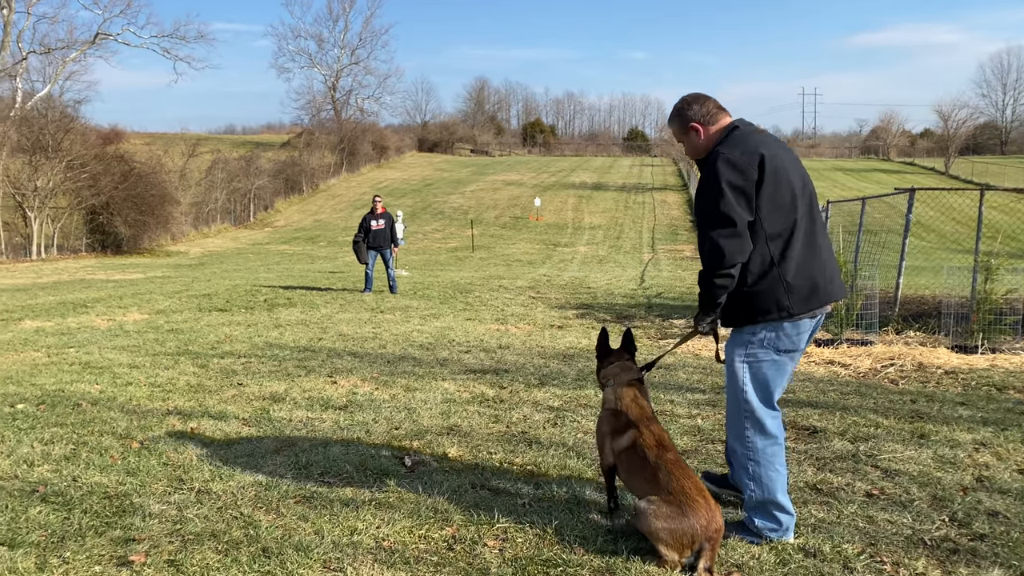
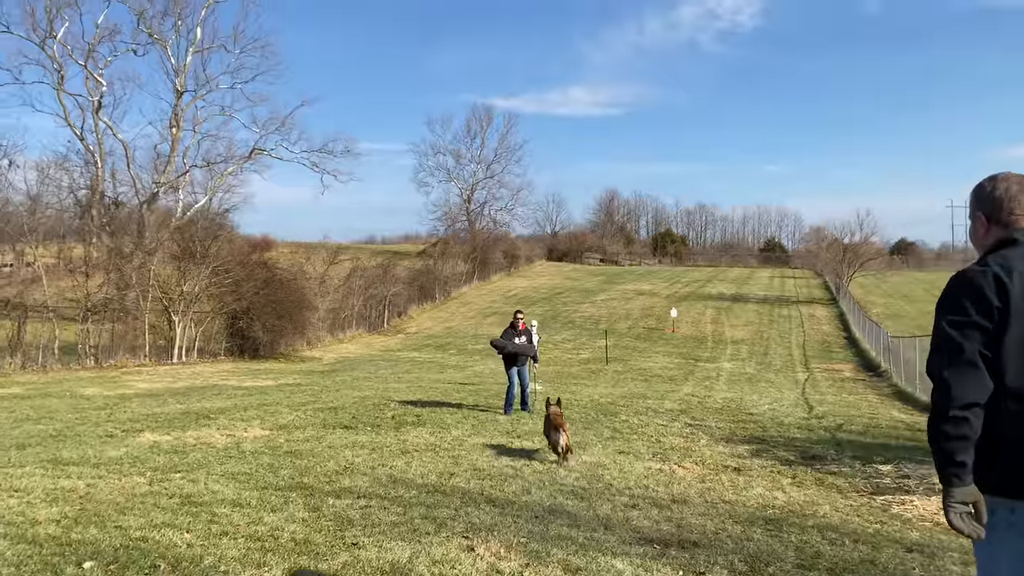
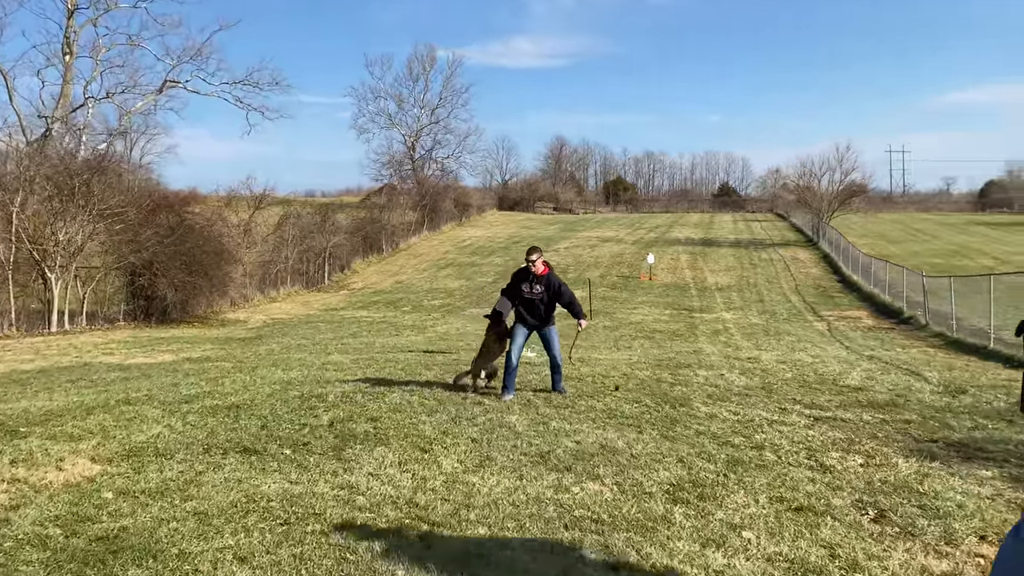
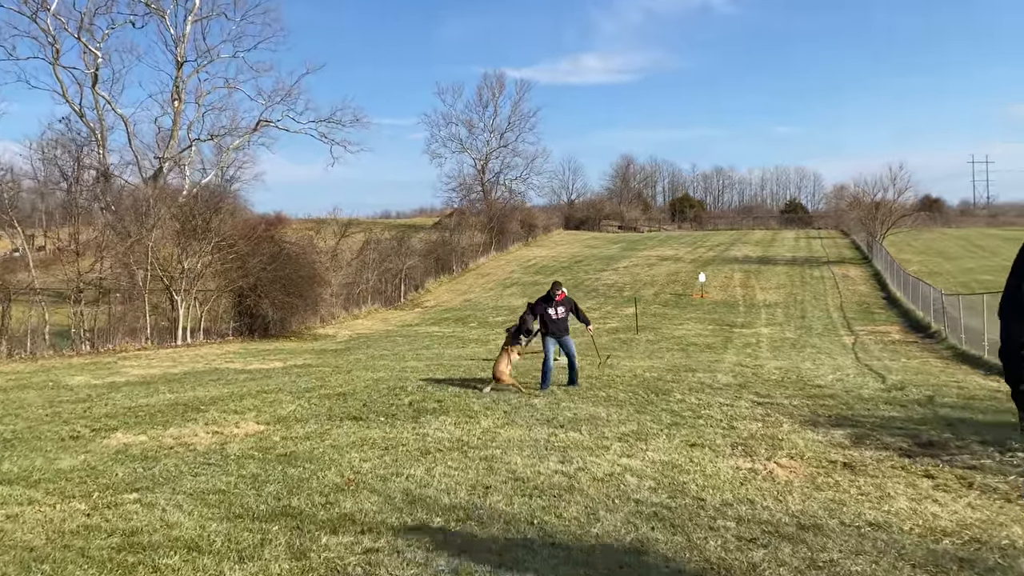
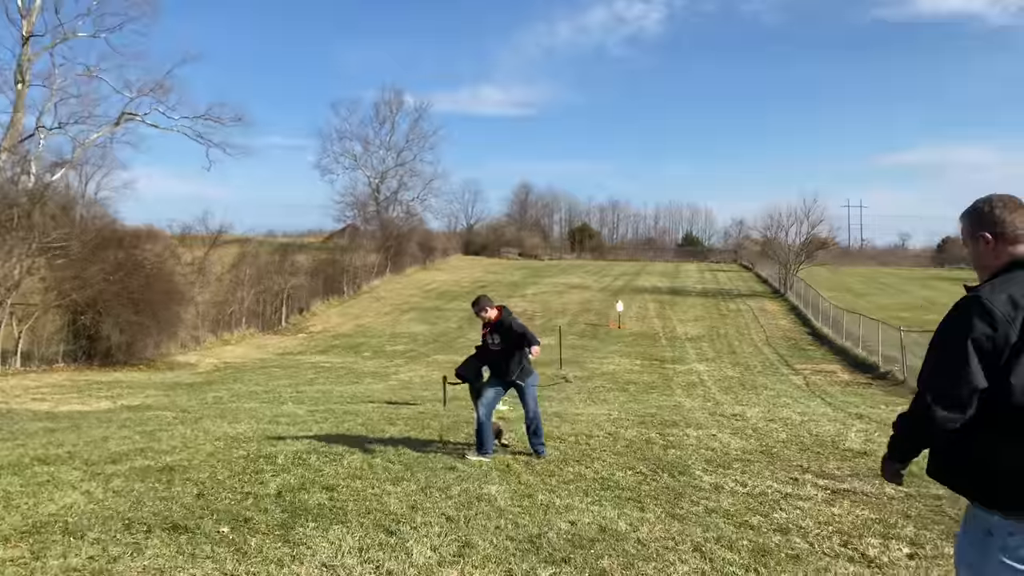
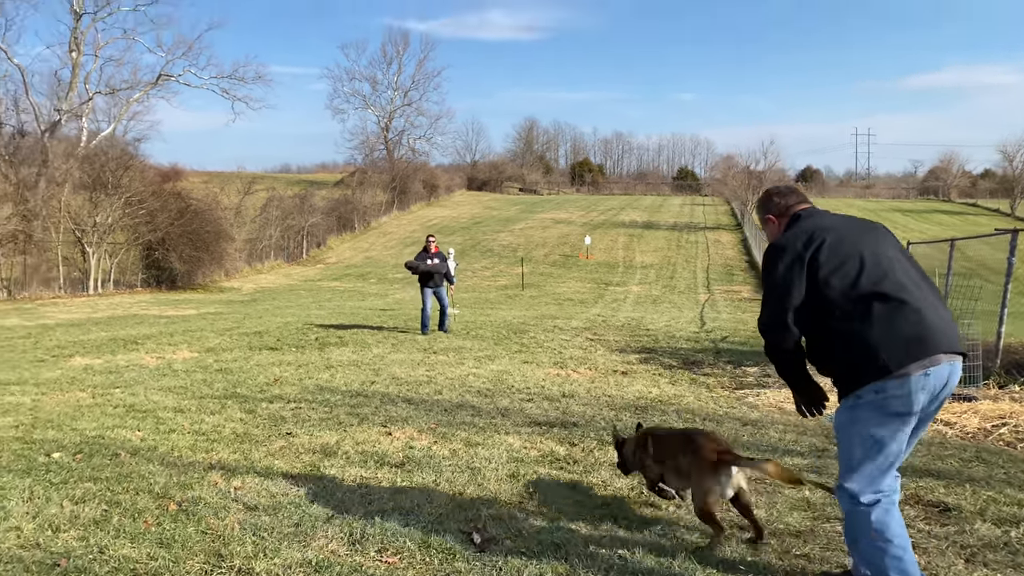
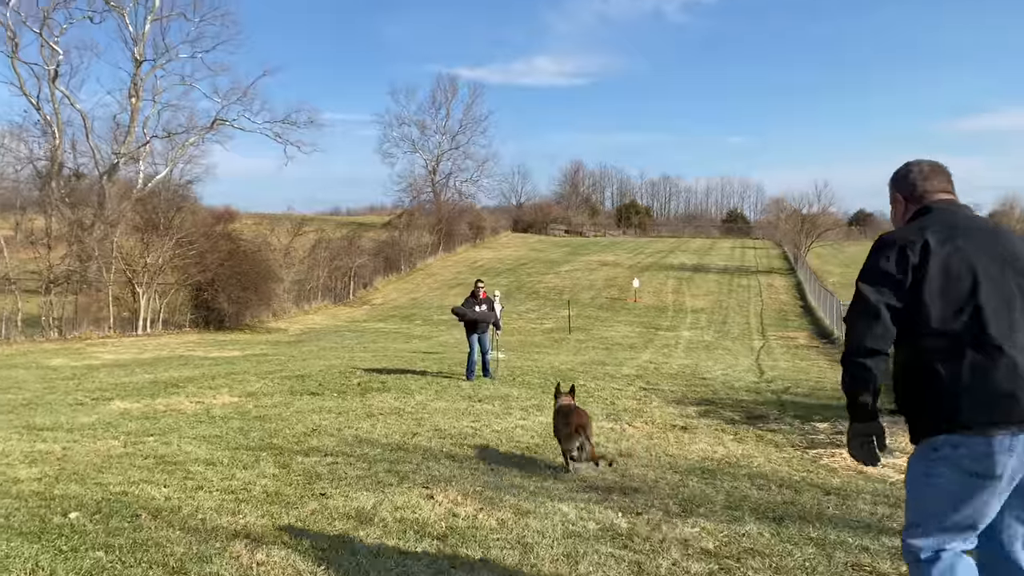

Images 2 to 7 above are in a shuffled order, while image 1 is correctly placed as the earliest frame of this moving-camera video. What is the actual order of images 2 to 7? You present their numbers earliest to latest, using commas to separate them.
6, 7, 2, 4, 3, 5
